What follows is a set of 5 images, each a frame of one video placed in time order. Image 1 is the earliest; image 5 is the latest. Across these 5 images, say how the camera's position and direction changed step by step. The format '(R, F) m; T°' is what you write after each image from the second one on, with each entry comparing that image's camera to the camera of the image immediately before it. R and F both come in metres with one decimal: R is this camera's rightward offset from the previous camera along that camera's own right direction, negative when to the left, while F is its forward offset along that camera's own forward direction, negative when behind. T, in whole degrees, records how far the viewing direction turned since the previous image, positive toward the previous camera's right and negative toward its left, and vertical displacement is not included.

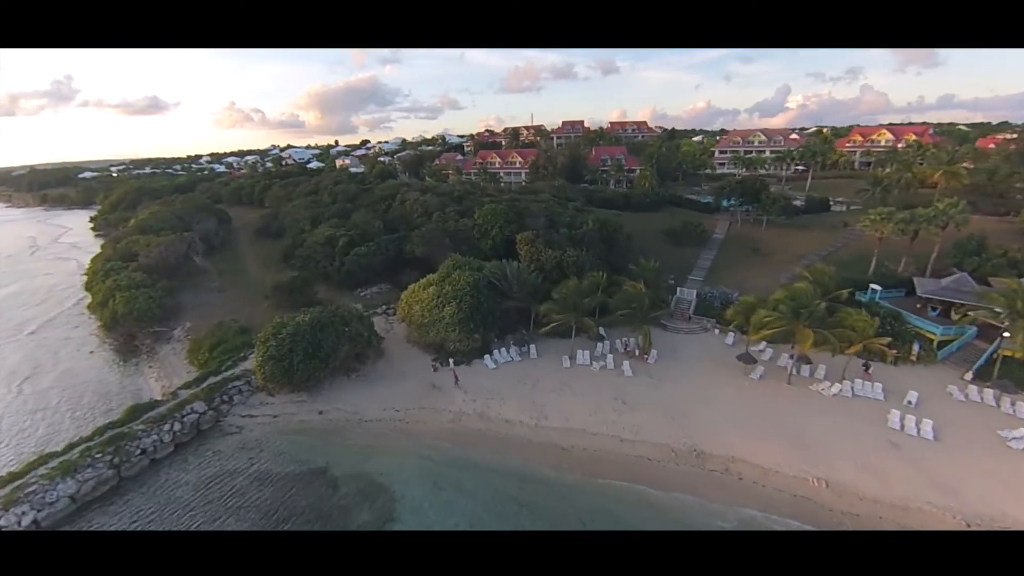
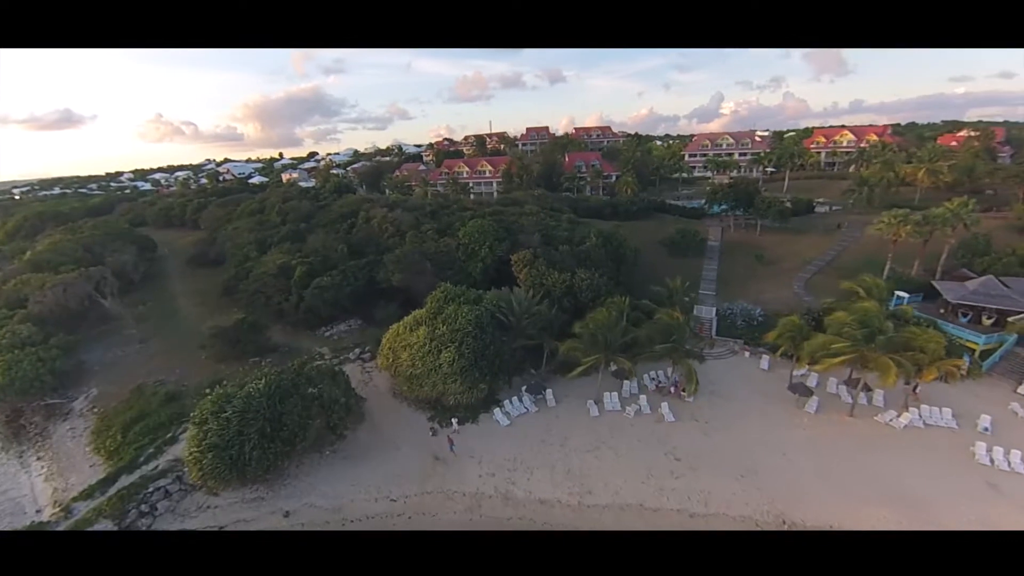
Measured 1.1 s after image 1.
(-1.7, +3.2) m; +6°
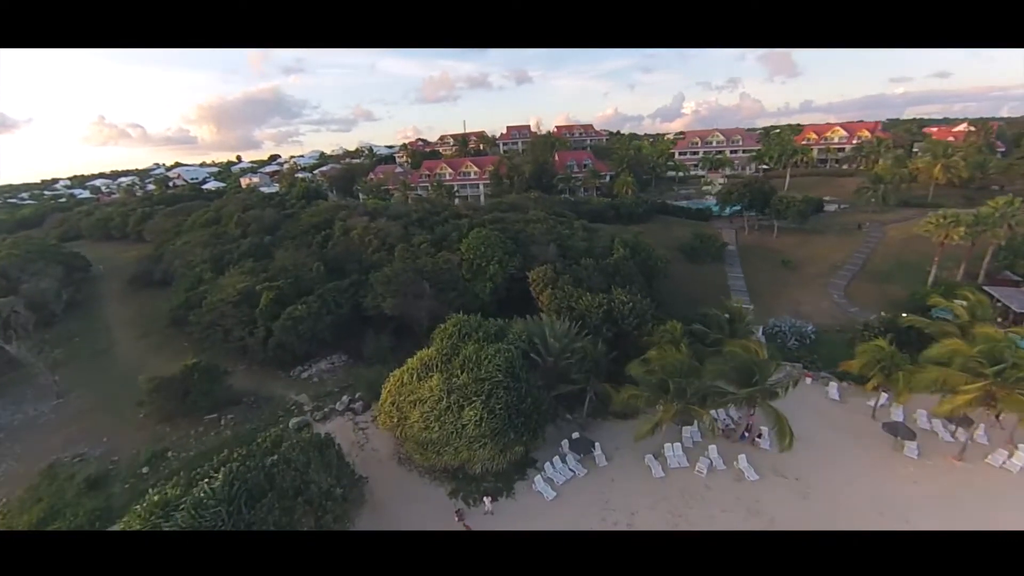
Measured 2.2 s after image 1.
(-1.8, +3.1) m; +4°
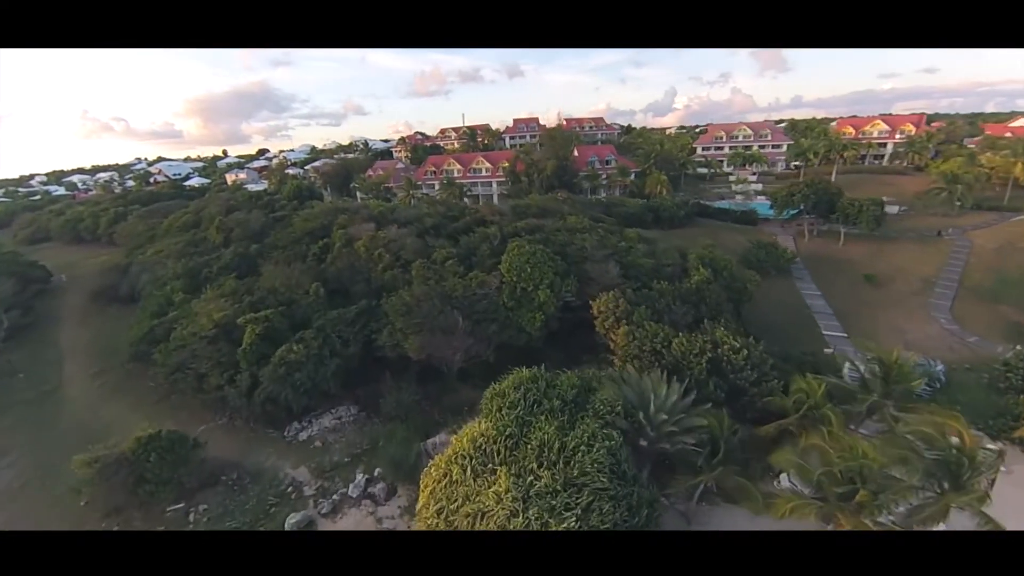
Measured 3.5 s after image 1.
(-2.0, +3.6) m; +1°
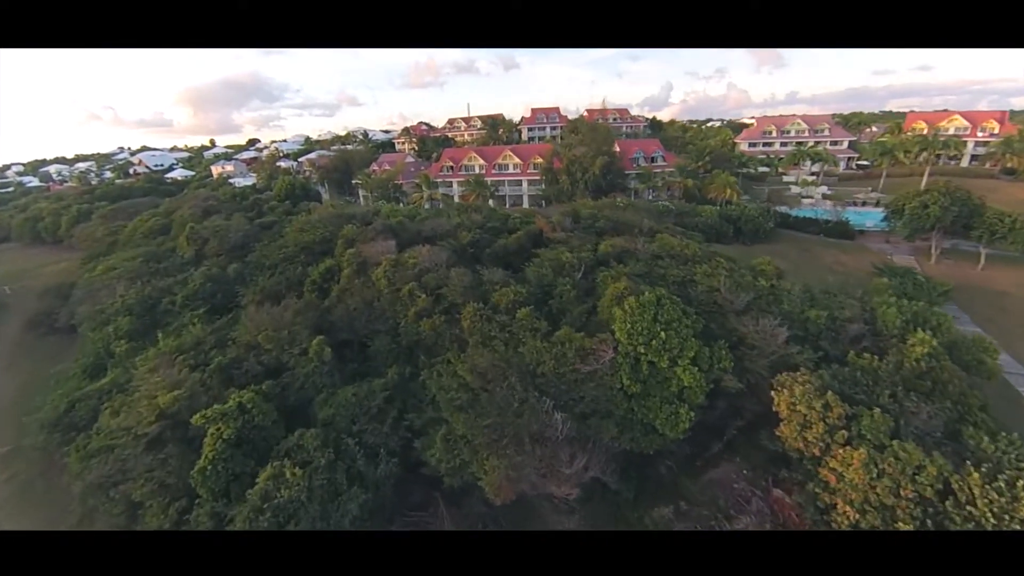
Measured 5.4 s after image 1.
(-2.7, +4.9) m; +1°
